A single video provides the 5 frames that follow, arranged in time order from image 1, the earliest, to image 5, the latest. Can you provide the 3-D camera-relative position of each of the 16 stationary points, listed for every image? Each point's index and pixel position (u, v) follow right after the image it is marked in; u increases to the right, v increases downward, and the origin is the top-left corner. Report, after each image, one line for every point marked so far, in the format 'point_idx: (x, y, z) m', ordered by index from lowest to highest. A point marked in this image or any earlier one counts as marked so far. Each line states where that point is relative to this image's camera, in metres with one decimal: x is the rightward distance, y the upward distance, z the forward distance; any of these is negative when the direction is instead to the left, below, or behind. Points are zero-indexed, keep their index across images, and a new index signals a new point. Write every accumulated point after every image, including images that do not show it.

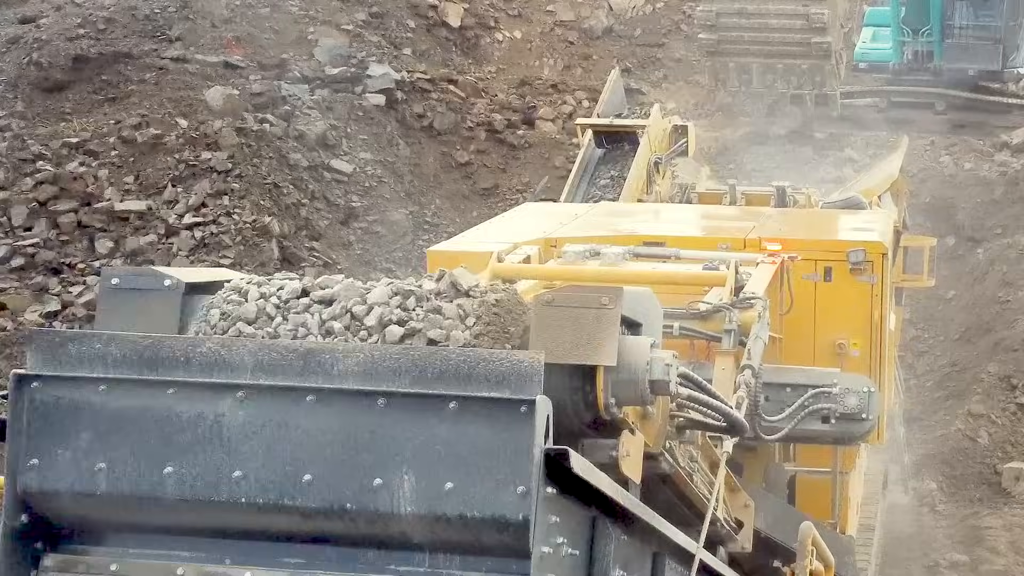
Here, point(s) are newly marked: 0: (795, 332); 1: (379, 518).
0: (+0.8, -0.1, +4.3) m
1: (-0.2, -0.3, +1.8) m
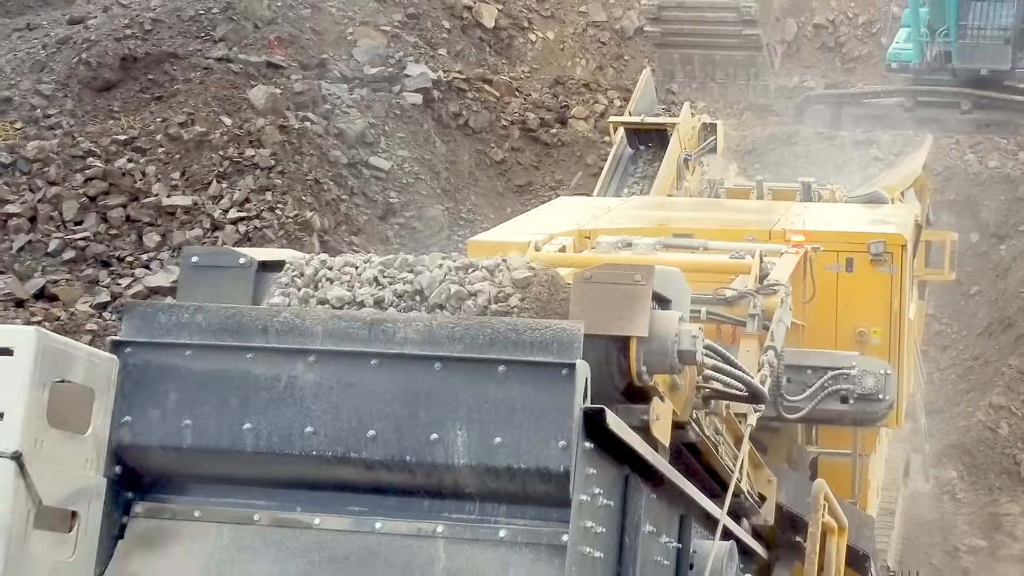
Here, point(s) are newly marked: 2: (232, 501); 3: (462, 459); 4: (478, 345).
0: (+0.9, -0.1, +4.5) m
1: (-0.1, -0.2, +2.0) m
2: (-0.4, -0.3, +2.1) m
3: (-0.1, -0.2, +2.0) m
4: (0.0, -0.1, +2.0) m
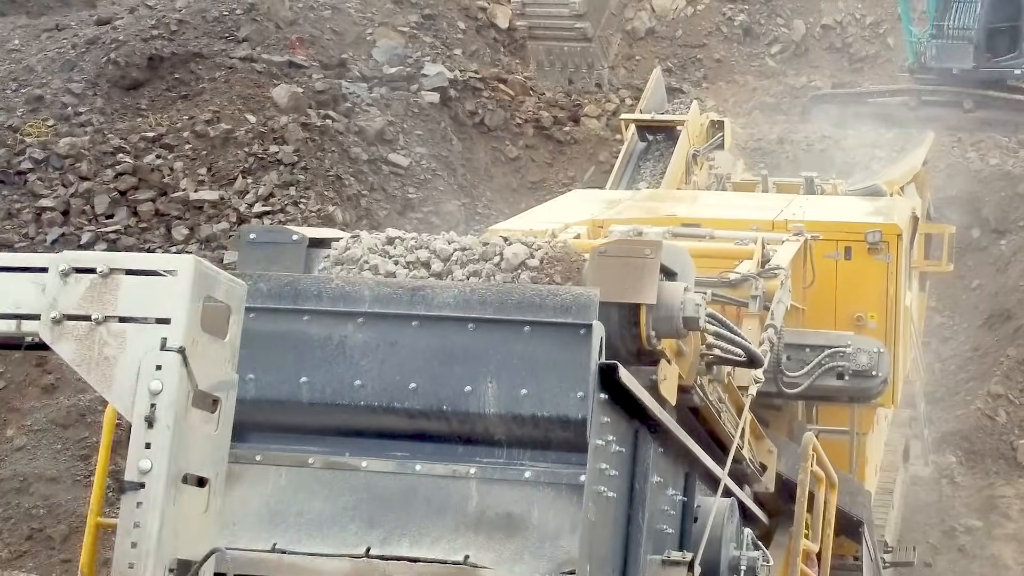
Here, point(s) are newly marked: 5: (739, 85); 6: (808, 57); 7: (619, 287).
0: (+0.9, 0.0, +4.7) m
1: (-0.1, -0.2, +2.3) m
2: (-0.3, -0.2, +2.4) m
3: (0.0, -0.2, +2.3) m
4: (0.0, 0.0, +2.3) m
5: (+1.7, +1.5, +11.3) m
6: (+2.2, +1.8, +11.7) m
7: (+0.2, 0.0, +2.5) m
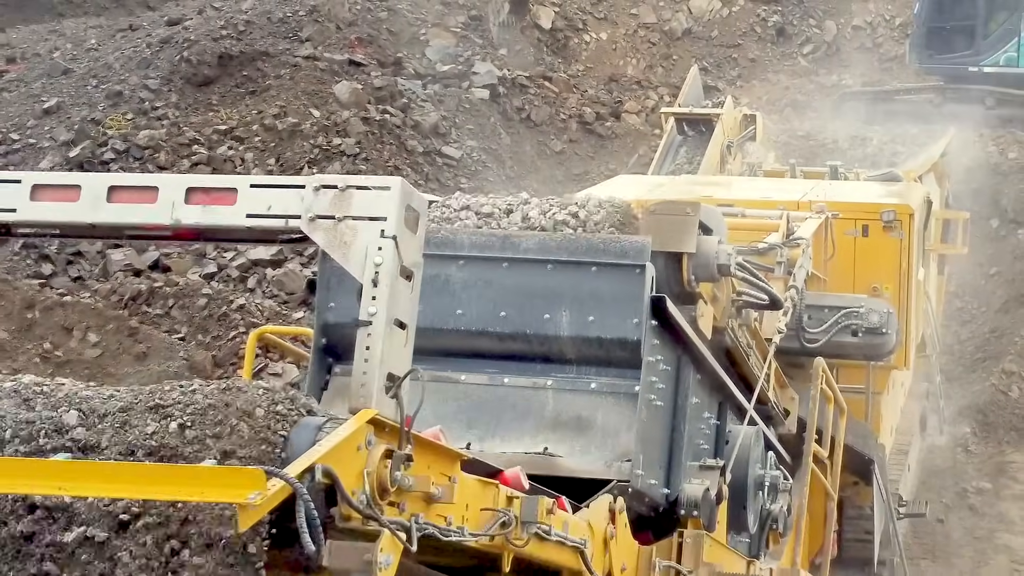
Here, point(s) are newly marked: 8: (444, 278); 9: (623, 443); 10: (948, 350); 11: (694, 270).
0: (+1.1, 0.0, +5.3) m
1: (+0.1, -0.1, +2.9) m
2: (-0.2, -0.1, +3.0) m
3: (+0.1, -0.1, +2.9) m
4: (+0.1, +0.1, +2.9) m
5: (+2.0, +1.6, +11.8) m
6: (+2.6, +1.8, +12.3) m
7: (+0.3, +0.1, +3.1) m
8: (-0.1, 0.0, +3.0) m
9: (+0.2, -0.3, +2.8) m
10: (+2.5, -0.3, +8.8) m
11: (+0.4, 0.0, +3.1) m
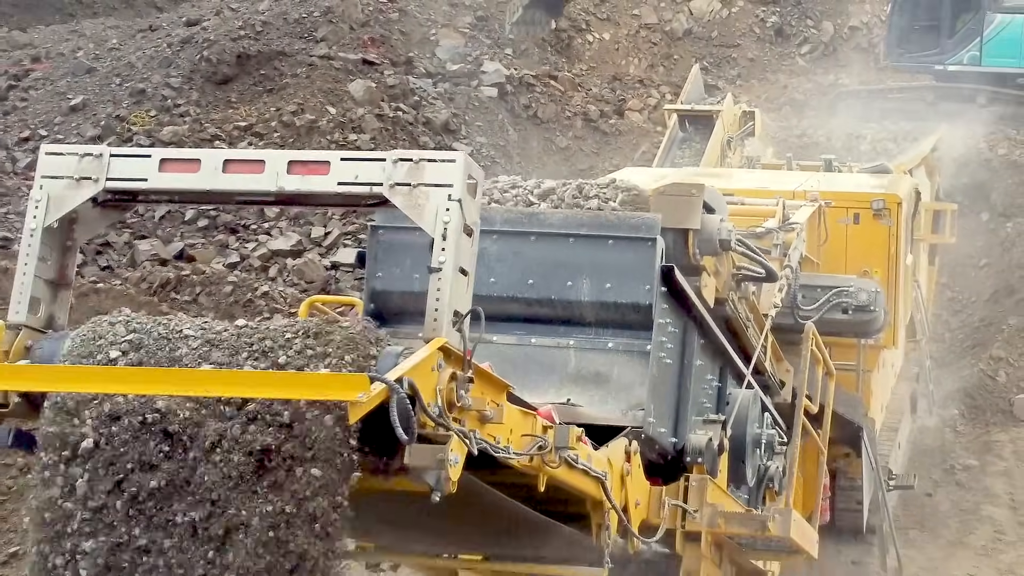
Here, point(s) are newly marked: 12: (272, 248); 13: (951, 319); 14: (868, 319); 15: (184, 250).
0: (+1.2, +0.1, +5.7) m
1: (+0.1, 0.0, +3.3) m
2: (-0.2, -0.1, +3.4) m
3: (+0.2, 0.0, +3.2) m
4: (+0.2, +0.1, +3.3) m
5: (+2.0, +1.6, +12.2) m
6: (+2.6, +1.9, +12.7) m
7: (+0.4, +0.2, +3.5) m
8: (-0.1, +0.1, +3.4) m
9: (+0.3, -0.2, +3.2) m
10: (+2.5, -0.3, +9.2) m
11: (+0.4, +0.1, +3.5) m
12: (-1.2, +0.2, +7.8) m
13: (+2.6, -0.2, +9.4) m
14: (+1.1, -0.1, +4.9) m
15: (-1.6, +0.2, +7.8) m
